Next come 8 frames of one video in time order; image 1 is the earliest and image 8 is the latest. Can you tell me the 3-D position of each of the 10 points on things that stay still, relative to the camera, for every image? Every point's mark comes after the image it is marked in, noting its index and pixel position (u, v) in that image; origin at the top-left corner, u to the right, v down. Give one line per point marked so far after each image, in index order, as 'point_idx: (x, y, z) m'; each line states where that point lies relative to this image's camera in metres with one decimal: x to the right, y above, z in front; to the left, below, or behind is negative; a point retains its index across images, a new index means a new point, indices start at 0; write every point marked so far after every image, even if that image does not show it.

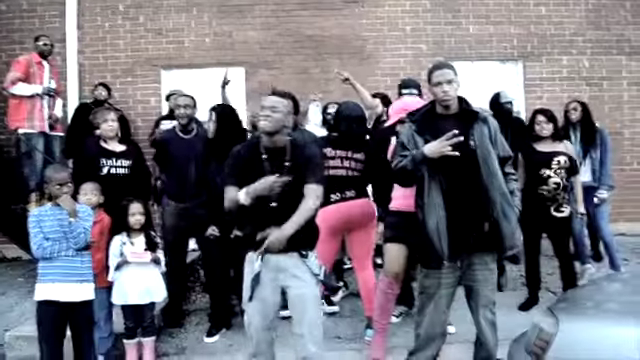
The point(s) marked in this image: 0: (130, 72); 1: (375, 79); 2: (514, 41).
0: (-2.4, +1.3, +9.1) m
1: (+0.7, +1.3, +9.1) m
2: (+2.4, +1.8, +9.3) m
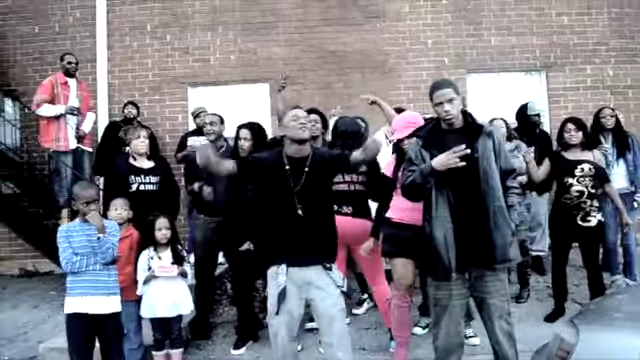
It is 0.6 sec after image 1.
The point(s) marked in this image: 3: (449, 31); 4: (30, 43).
0: (-2.1, +1.2, +9.3) m
1: (+1.0, +1.1, +9.2) m
2: (+2.7, +1.6, +9.3) m
3: (+1.6, +1.9, +9.2) m
4: (-3.7, +1.7, +9.3) m
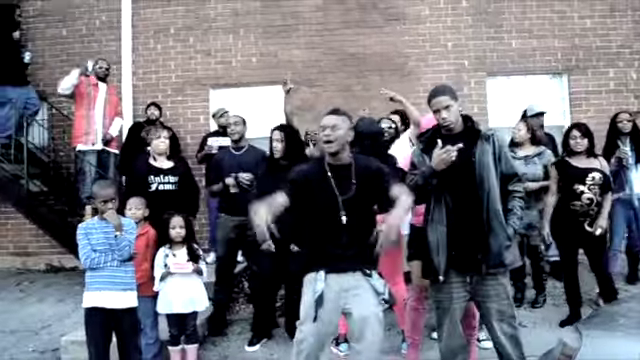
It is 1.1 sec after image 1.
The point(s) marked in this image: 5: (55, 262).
0: (-1.8, +1.2, +9.5) m
1: (+1.2, +1.1, +9.2) m
2: (+3.0, +1.6, +9.2) m
3: (+1.9, +1.8, +9.2) m
4: (-3.4, +1.8, +9.6) m
5: (-3.5, -1.1, +9.7) m
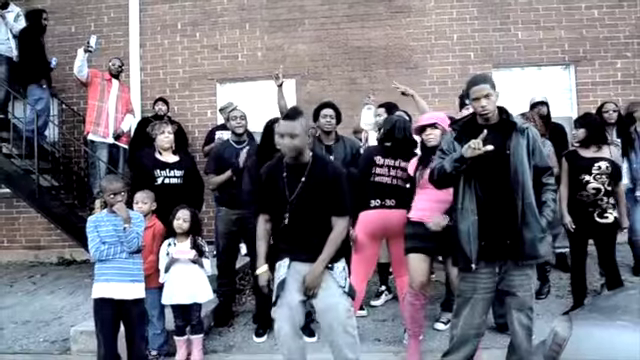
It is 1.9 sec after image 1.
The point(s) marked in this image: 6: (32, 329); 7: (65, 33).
0: (-1.7, +1.2, +9.6) m
1: (+1.3, +1.2, +9.3) m
2: (+3.1, +1.7, +9.2) m
3: (+1.9, +1.9, +9.2) m
4: (-3.3, +1.8, +9.8) m
5: (-3.4, -1.0, +9.9) m
6: (-3.0, -1.5, +7.6) m
7: (-3.4, +2.0, +9.8) m
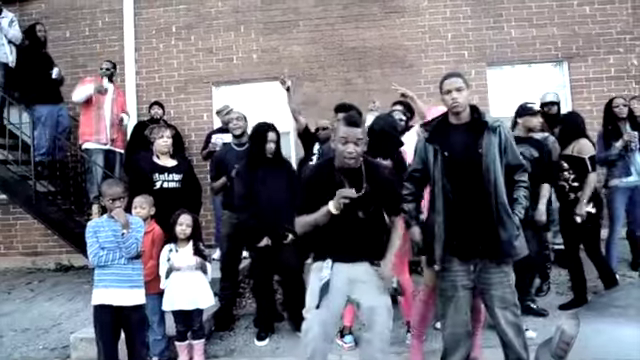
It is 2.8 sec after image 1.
0: (-1.8, +1.2, +9.6) m
1: (+1.2, +1.2, +9.3) m
2: (+3.0, +1.7, +9.2) m
3: (+1.9, +2.0, +9.2) m
4: (-3.4, +1.8, +9.7) m
5: (-3.4, -1.1, +9.9) m
6: (-3.0, -1.6, +7.6) m
7: (-3.5, +1.9, +9.7) m
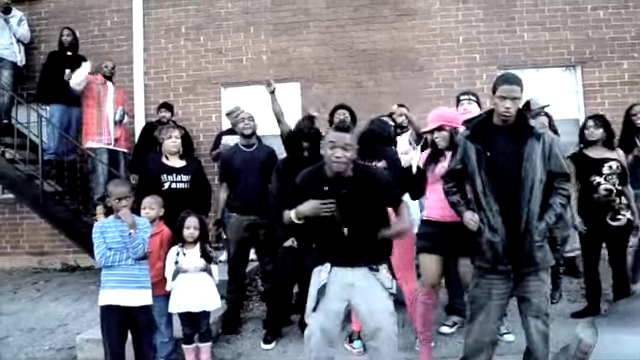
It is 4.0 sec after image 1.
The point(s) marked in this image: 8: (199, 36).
0: (-1.7, +1.2, +9.6) m
1: (+1.3, +1.1, +9.2) m
2: (+3.1, +1.7, +9.1) m
3: (+2.0, +1.9, +9.2) m
4: (-3.3, +1.8, +9.7) m
5: (-3.3, -1.1, +9.8) m
6: (-2.9, -1.6, +7.5) m
7: (-3.3, +1.9, +9.7) m
8: (-1.6, +1.9, +9.6) m
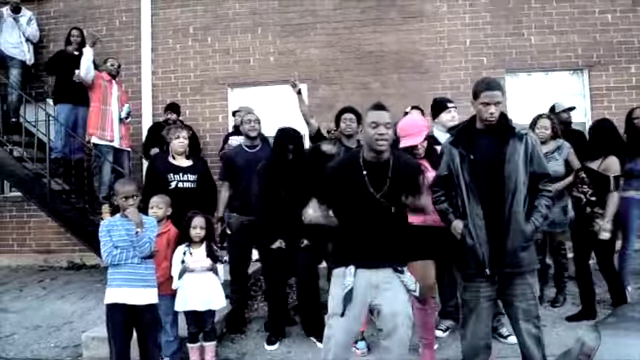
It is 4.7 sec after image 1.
0: (-1.6, +1.2, +9.6) m
1: (+1.4, +1.1, +9.2) m
2: (+3.2, +1.6, +9.1) m
3: (+2.1, +1.9, +9.2) m
4: (-3.2, +1.8, +9.7) m
5: (-3.3, -1.1, +9.9) m
6: (-2.8, -1.6, +7.6) m
7: (-3.2, +1.9, +9.8) m
8: (-1.5, +1.9, +9.6) m
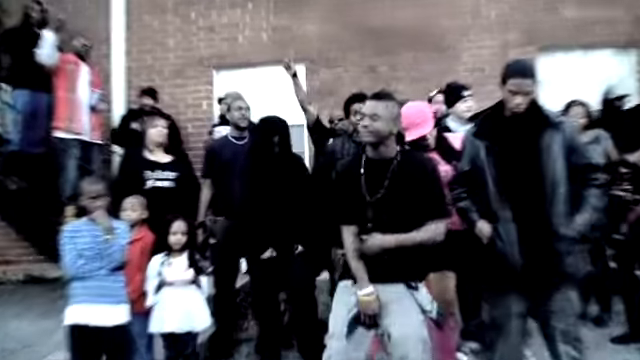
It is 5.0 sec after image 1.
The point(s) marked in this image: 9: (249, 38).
0: (-1.6, +1.2, +8.3) m
1: (+1.4, +1.1, +8.0) m
2: (+3.2, +1.6, +7.9) m
3: (+2.1, +1.9, +7.9) m
4: (-3.2, +1.8, +8.5) m
5: (-3.3, -1.0, +8.6) m
6: (-2.8, -1.6, +6.3) m
7: (-3.2, +1.9, +8.5) m
8: (-1.5, +1.9, +8.3) m
9: (-0.8, +1.6, +8.2) m
